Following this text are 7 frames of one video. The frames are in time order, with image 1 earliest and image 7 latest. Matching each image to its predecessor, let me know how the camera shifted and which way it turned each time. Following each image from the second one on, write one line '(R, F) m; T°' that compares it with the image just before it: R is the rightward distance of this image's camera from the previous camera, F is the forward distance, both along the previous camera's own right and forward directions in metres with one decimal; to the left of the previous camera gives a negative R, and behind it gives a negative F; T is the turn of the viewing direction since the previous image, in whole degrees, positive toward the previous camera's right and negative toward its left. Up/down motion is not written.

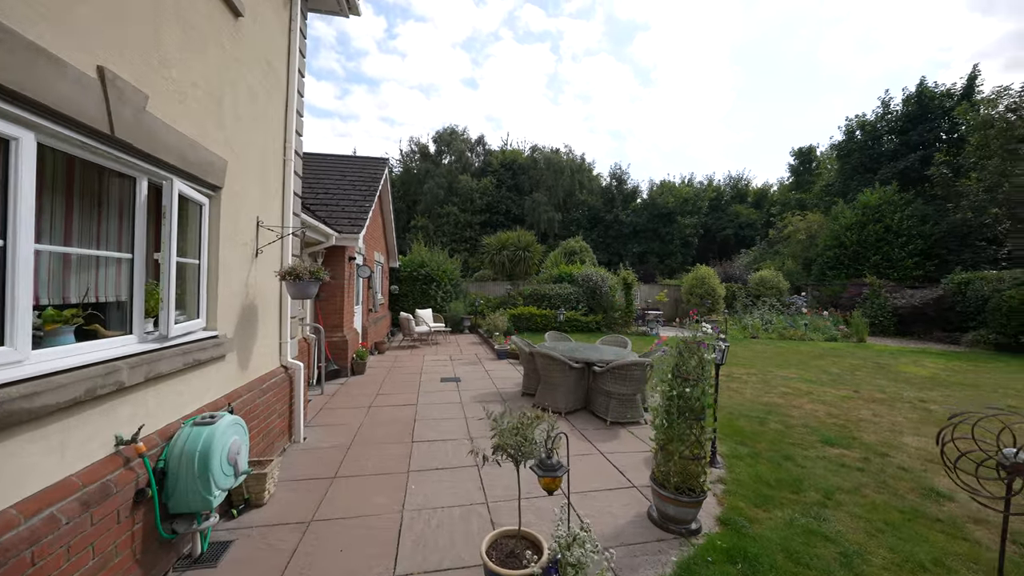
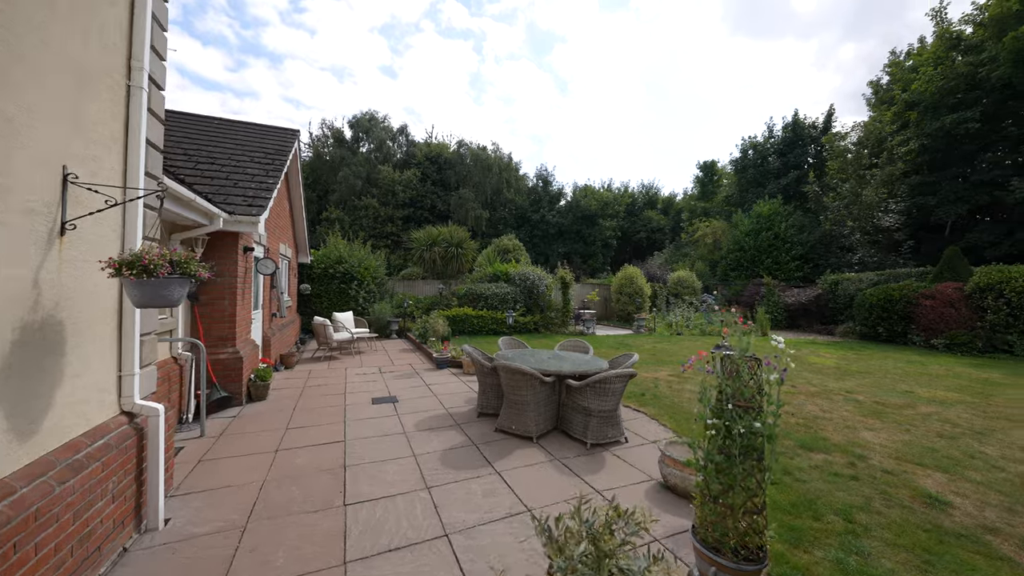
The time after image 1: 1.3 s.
(-0.4, +0.8) m; +12°
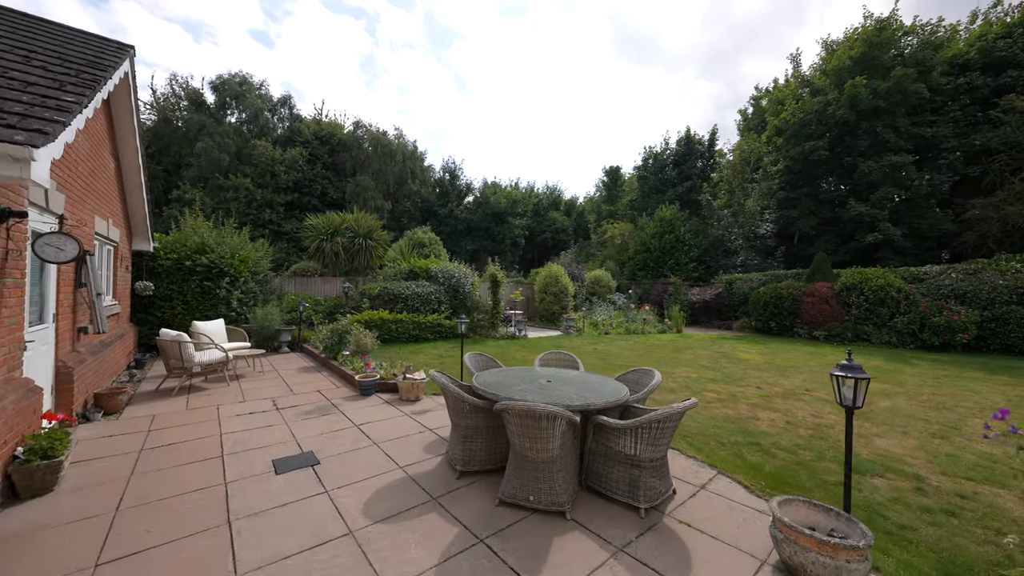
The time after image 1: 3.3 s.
(-0.8, +1.4) m; +16°
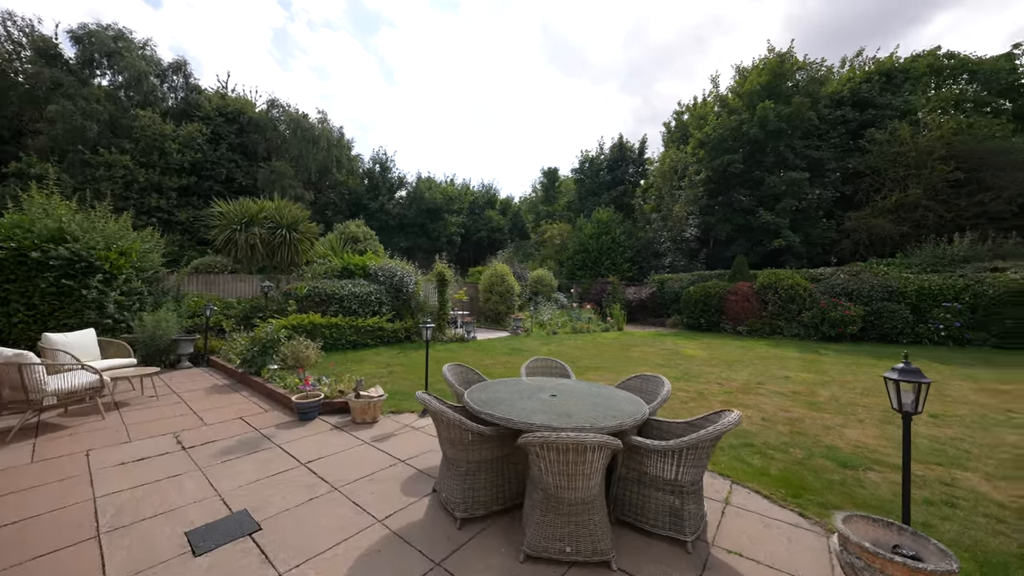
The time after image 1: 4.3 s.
(-0.5, +0.6) m; +11°
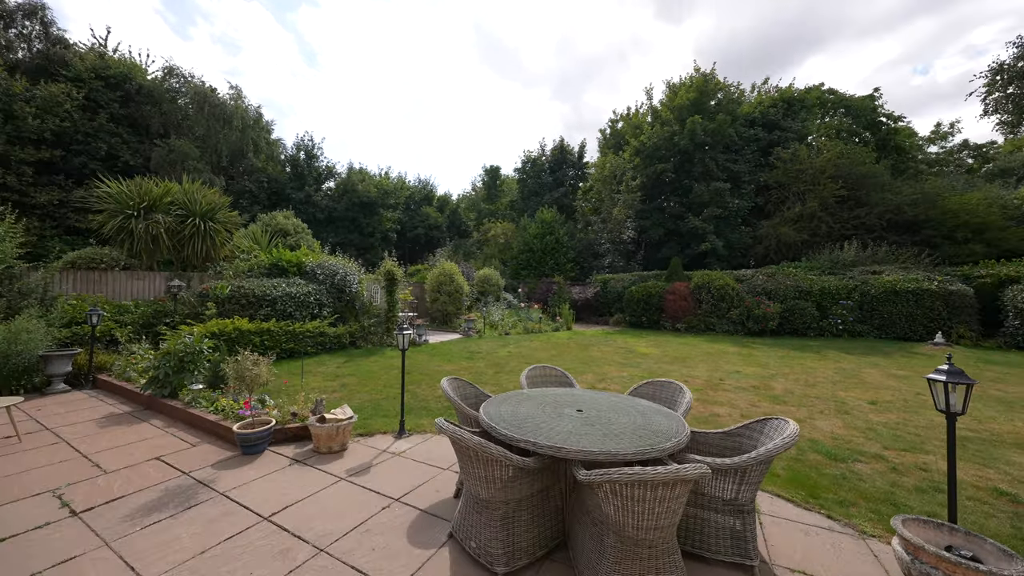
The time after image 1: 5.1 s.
(-0.6, +0.4) m; +10°
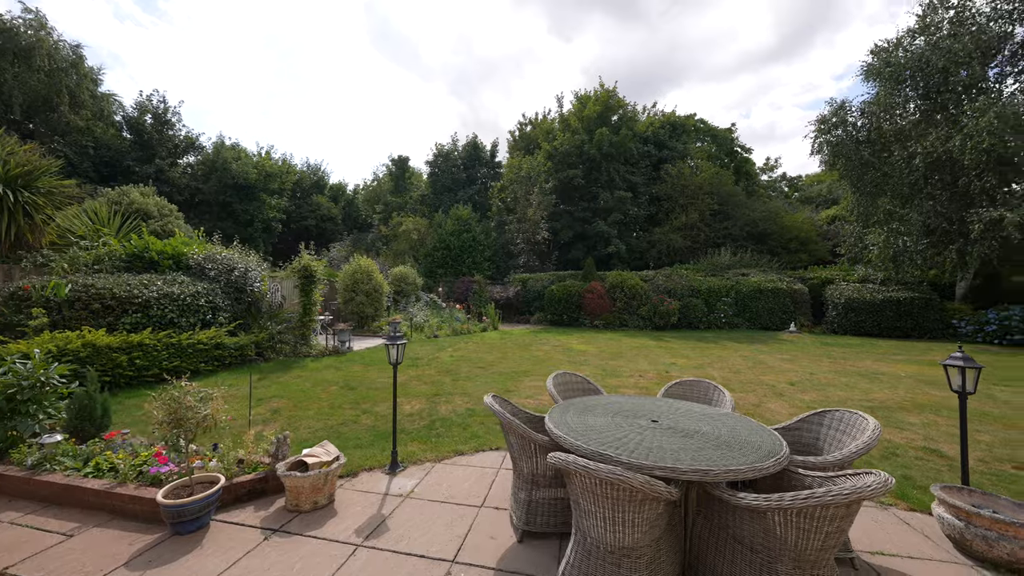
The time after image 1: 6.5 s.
(-1.0, +0.6) m; +16°
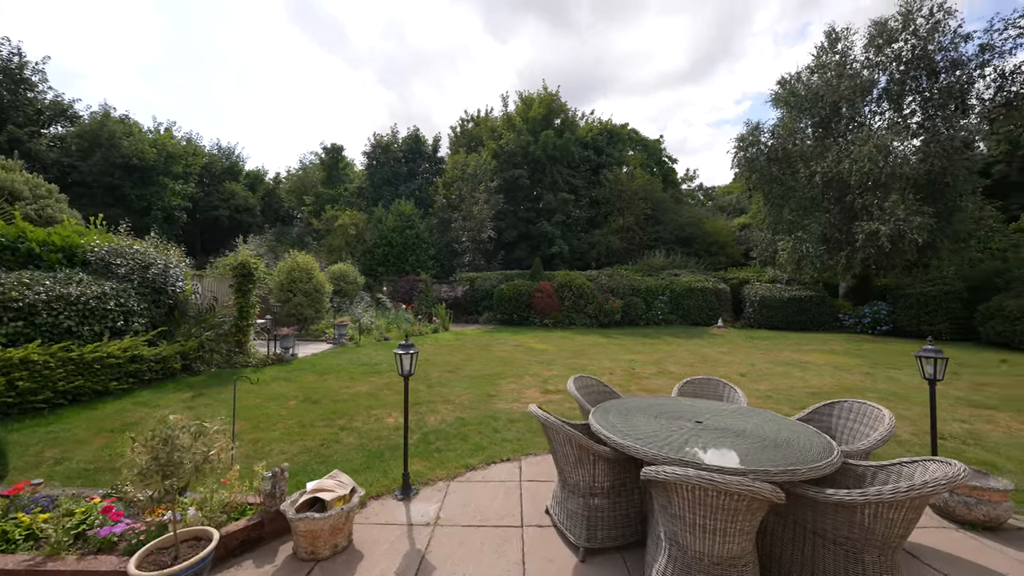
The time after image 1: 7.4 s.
(-0.7, +0.2) m; +10°
